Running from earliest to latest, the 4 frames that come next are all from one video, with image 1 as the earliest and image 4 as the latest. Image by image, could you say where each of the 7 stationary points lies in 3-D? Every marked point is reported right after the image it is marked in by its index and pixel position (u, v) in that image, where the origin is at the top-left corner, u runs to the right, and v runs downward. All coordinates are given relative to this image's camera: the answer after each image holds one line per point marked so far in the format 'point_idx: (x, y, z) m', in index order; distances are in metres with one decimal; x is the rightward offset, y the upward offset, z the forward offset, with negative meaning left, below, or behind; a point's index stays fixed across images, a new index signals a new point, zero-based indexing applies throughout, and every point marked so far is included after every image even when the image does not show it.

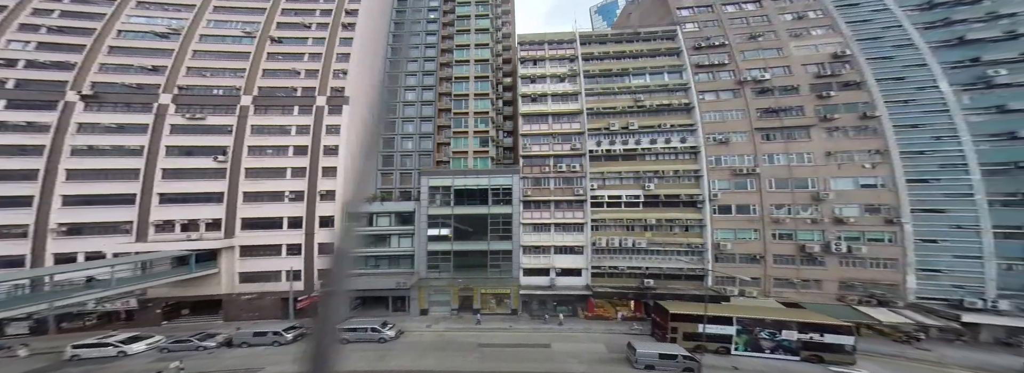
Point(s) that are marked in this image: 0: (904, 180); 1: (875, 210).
0: (+23.1, +0.3, +18.1) m
1: (+21.9, -1.4, +18.6) m
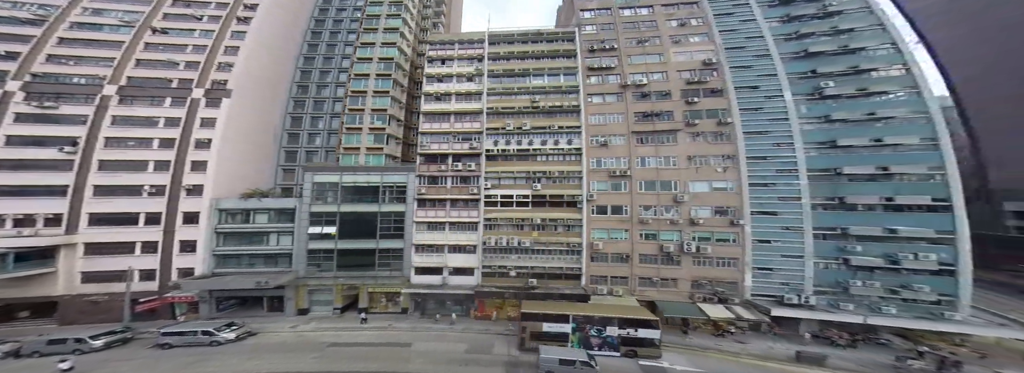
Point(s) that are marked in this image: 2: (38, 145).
0: (+14.8, +0.1, +19.2) m
1: (+13.5, -1.6, +19.7) m
2: (-33.9, +2.8, +22.0) m
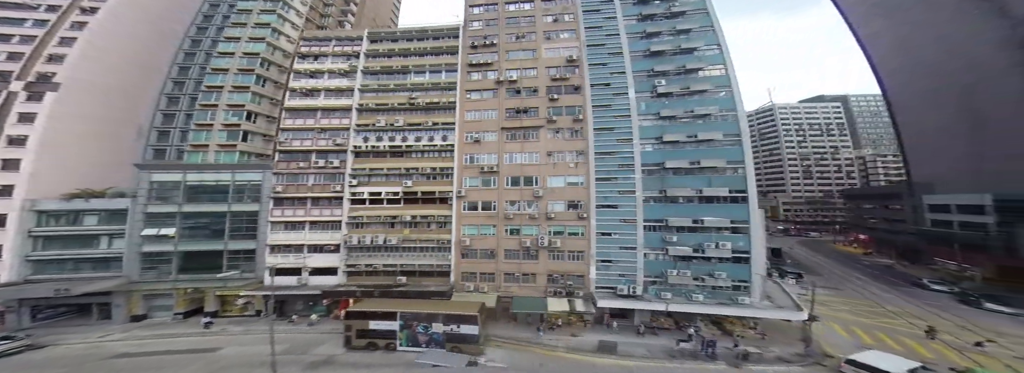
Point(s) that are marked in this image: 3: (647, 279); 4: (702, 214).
0: (+5.3, +0.5, +19.7) m
1: (+4.1, -1.3, +20.1) m
2: (-43.4, +2.6, +19.2) m
3: (+8.1, -5.6, +18.4) m
4: (+11.0, -1.6, +17.8) m
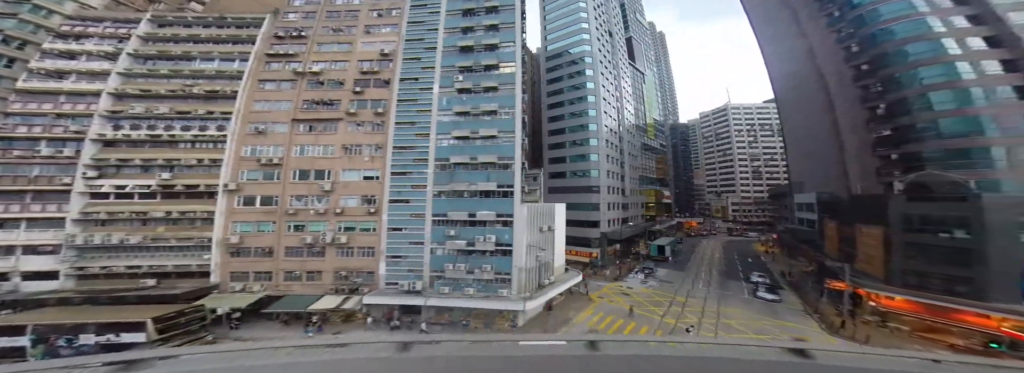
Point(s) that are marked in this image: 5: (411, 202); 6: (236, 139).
0: (-8.2, +0.8, +19.3) m
1: (-9.5, -0.9, +19.6) m
2: (-56.6, +3.2, +12.8) m
3: (-5.3, -5.2, +18.3) m
4: (-2.3, -1.2, +18.1) m
5: (-6.8, -1.0, +18.9) m
6: (-18.0, +3.1, +20.8) m
